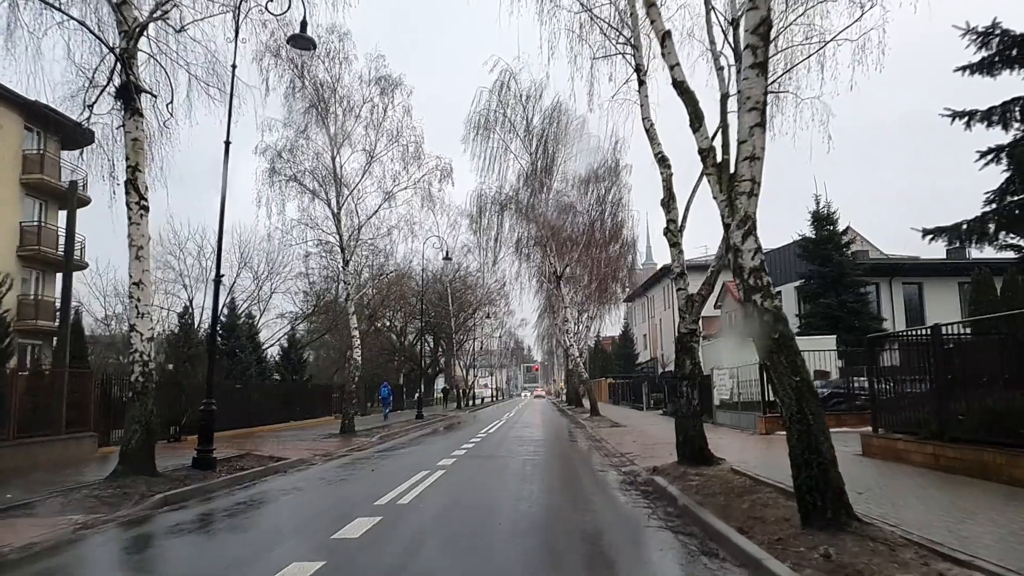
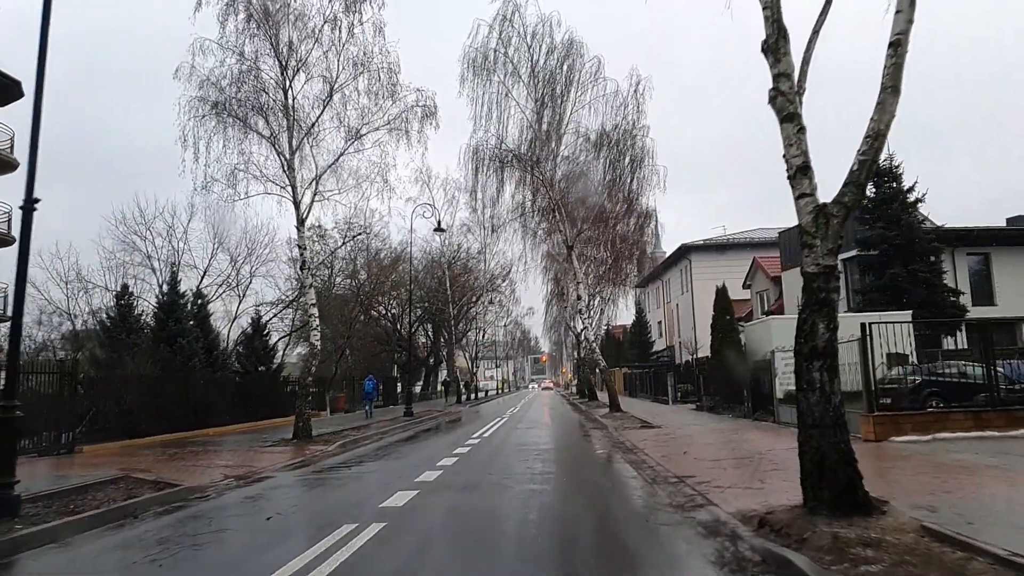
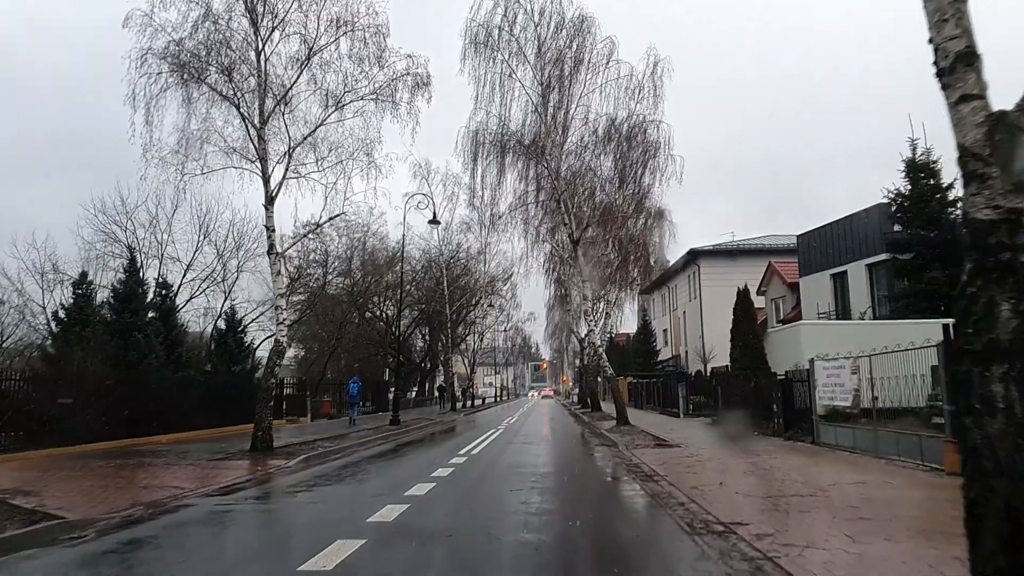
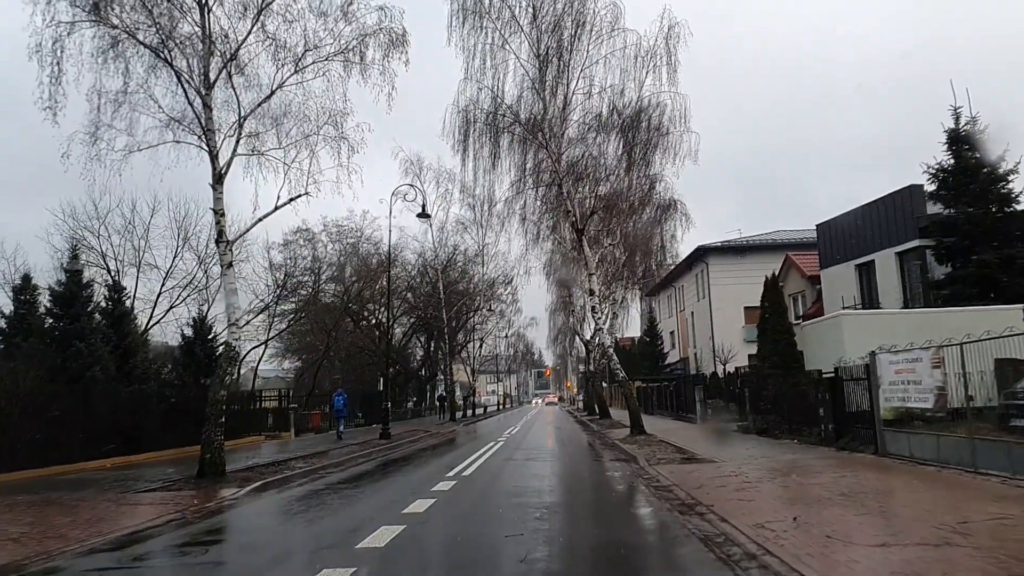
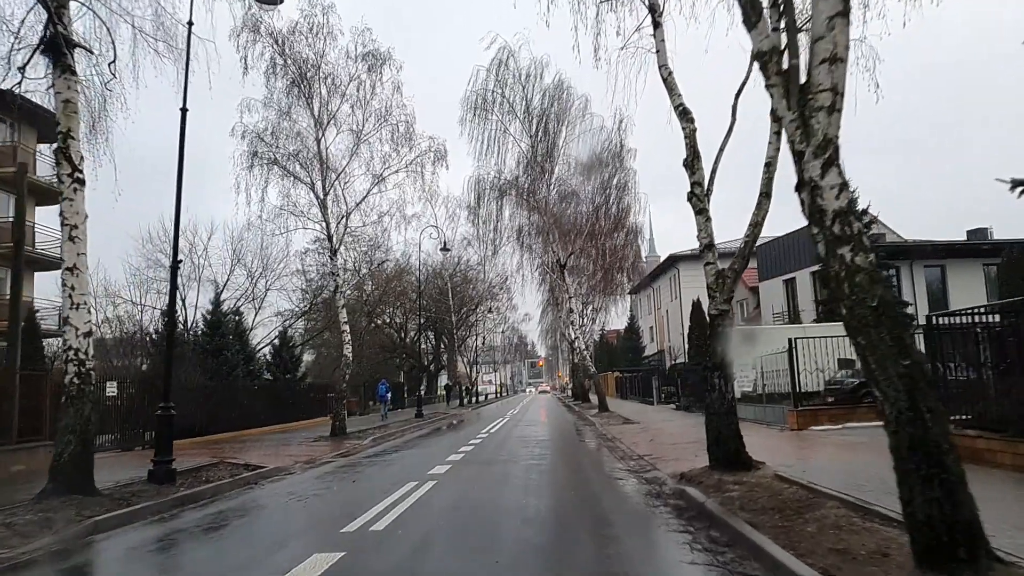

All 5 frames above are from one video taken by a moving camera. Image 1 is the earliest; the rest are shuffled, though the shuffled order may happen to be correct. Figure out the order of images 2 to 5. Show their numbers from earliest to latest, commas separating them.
5, 2, 3, 4
